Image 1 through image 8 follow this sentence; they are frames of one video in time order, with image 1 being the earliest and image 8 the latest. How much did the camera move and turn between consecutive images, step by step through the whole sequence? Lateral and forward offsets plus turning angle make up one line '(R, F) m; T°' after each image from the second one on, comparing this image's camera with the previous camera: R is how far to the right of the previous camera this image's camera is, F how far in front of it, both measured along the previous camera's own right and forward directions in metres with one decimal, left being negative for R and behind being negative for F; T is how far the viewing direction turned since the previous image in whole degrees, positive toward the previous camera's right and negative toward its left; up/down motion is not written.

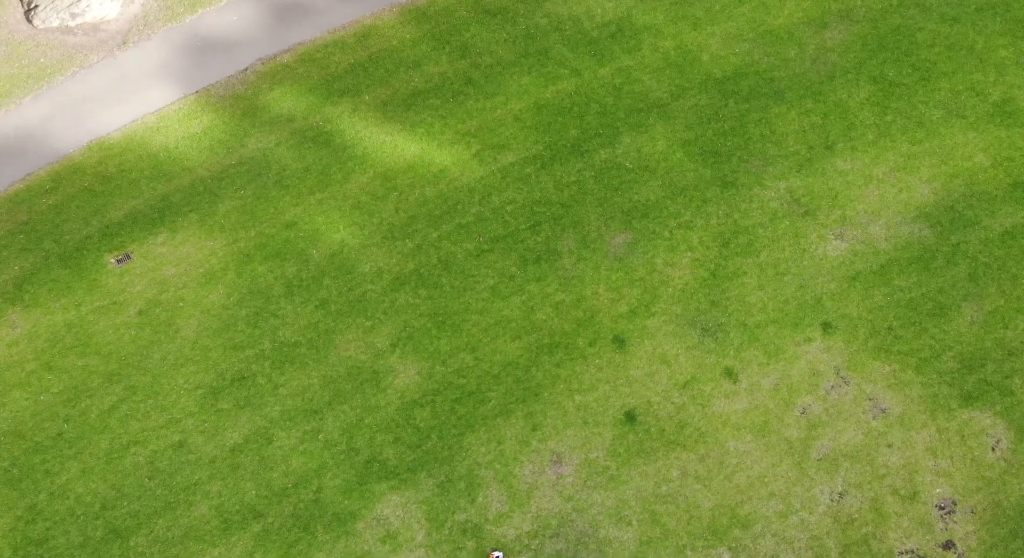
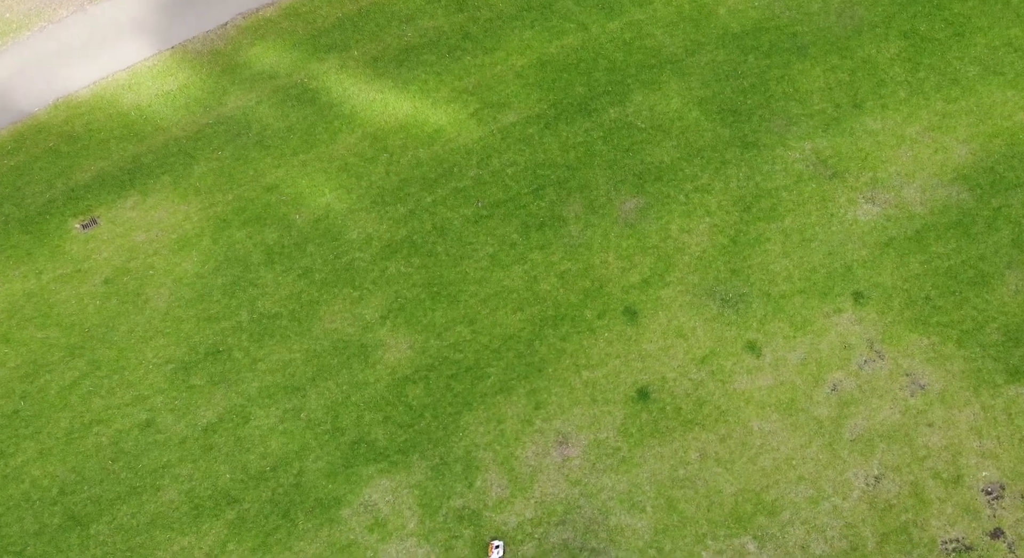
(-0.5, +2.9) m; +1°
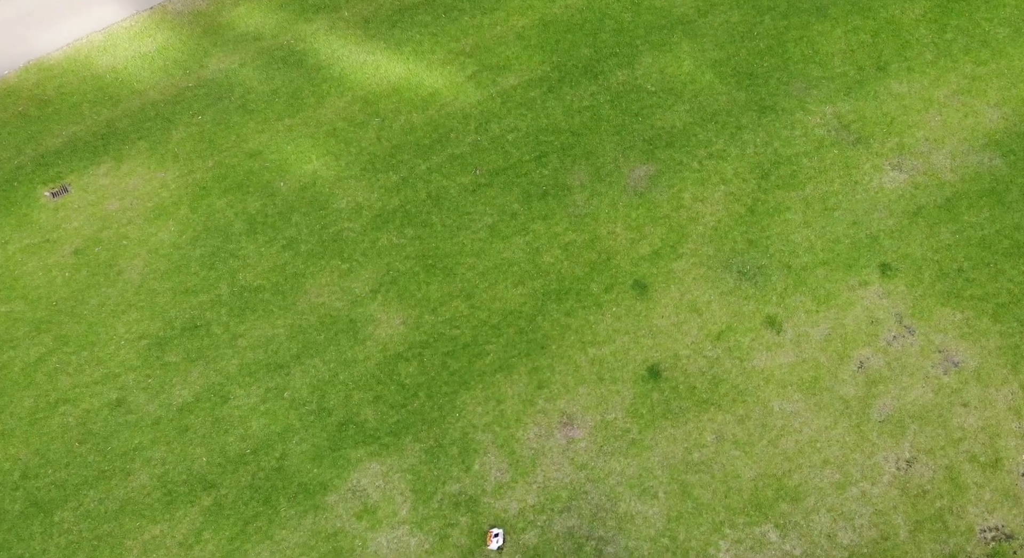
(-0.3, +2.2) m; +1°
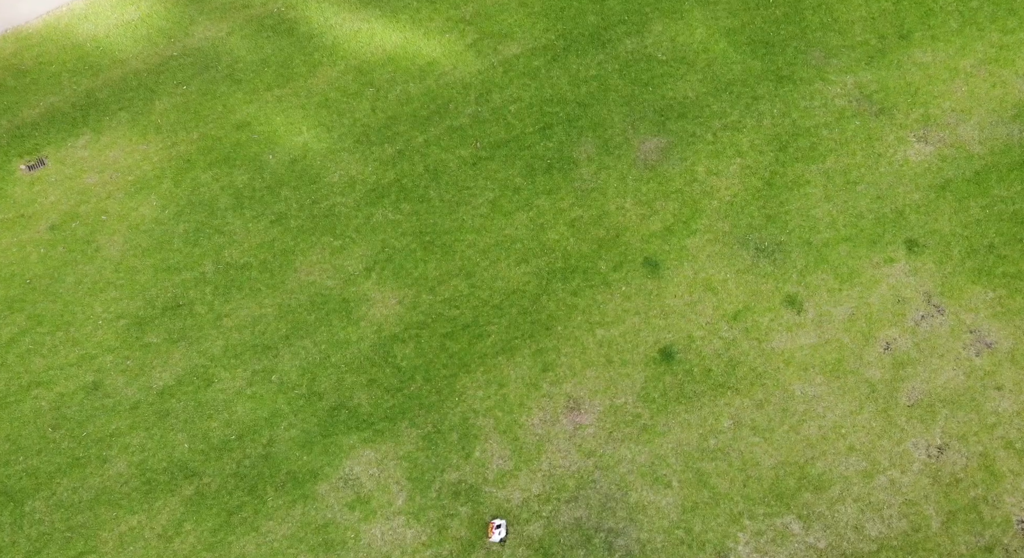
(-0.3, +1.7) m; 0°
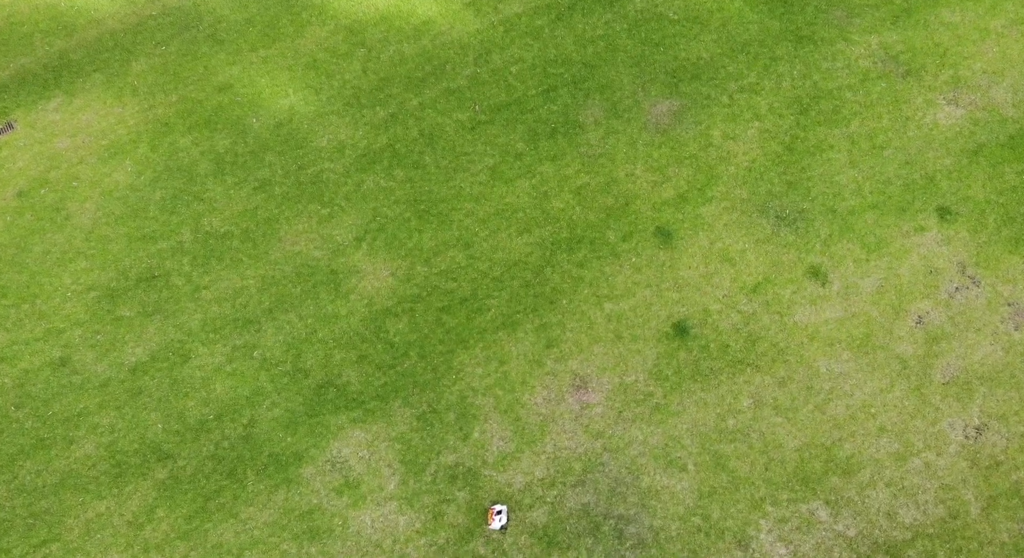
(-0.3, +1.9) m; +1°
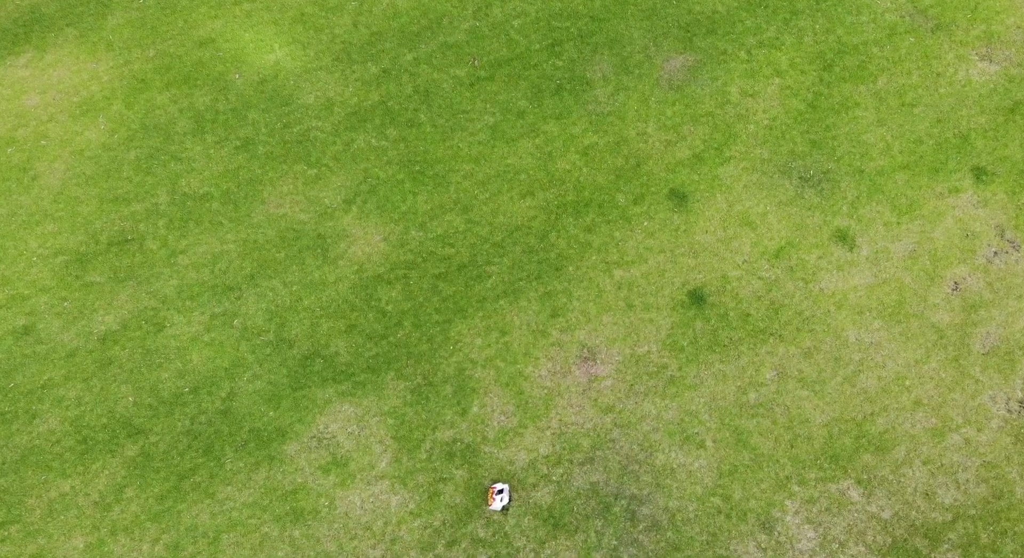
(-0.3, +1.8) m; +1°
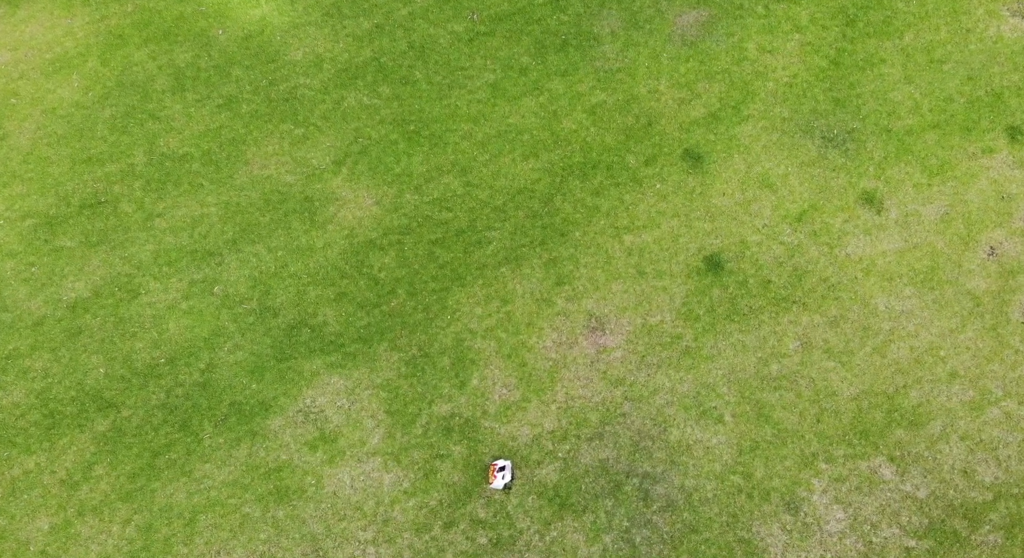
(-0.2, +1.6) m; 0°
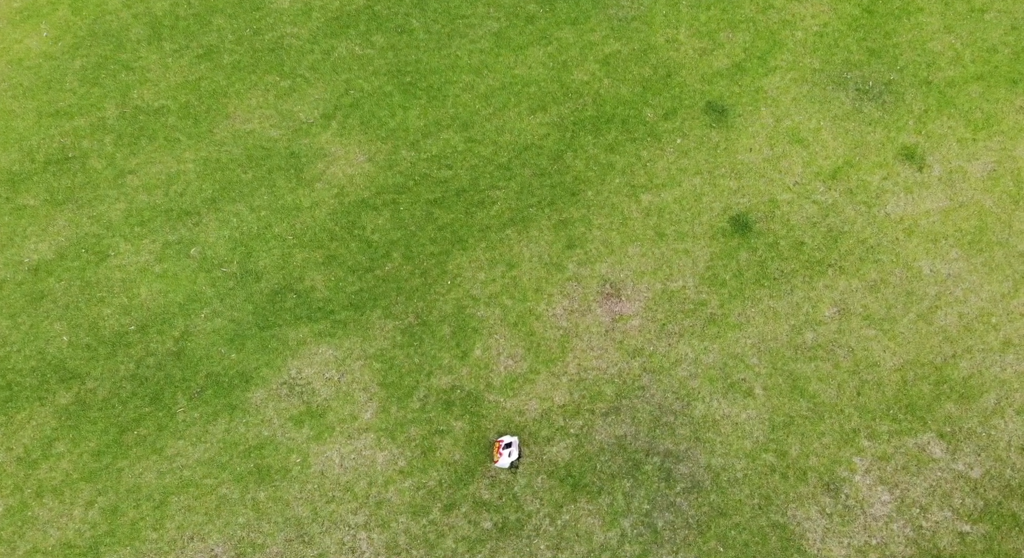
(-0.3, +1.9) m; +1°
